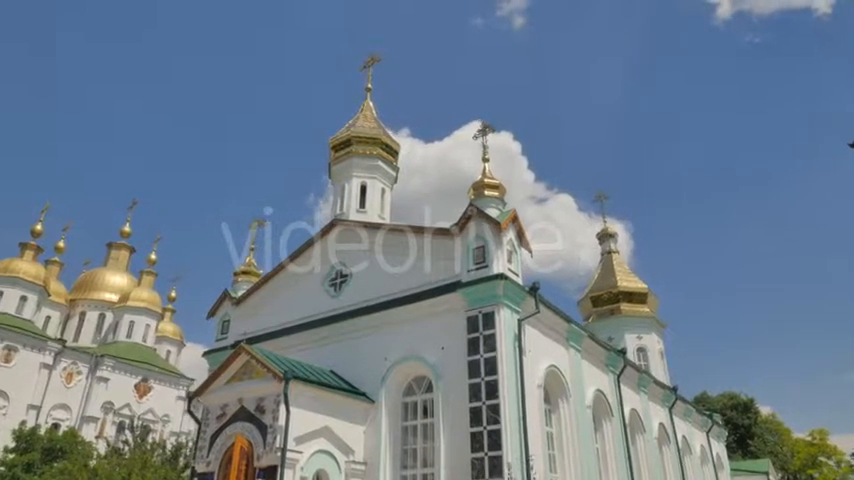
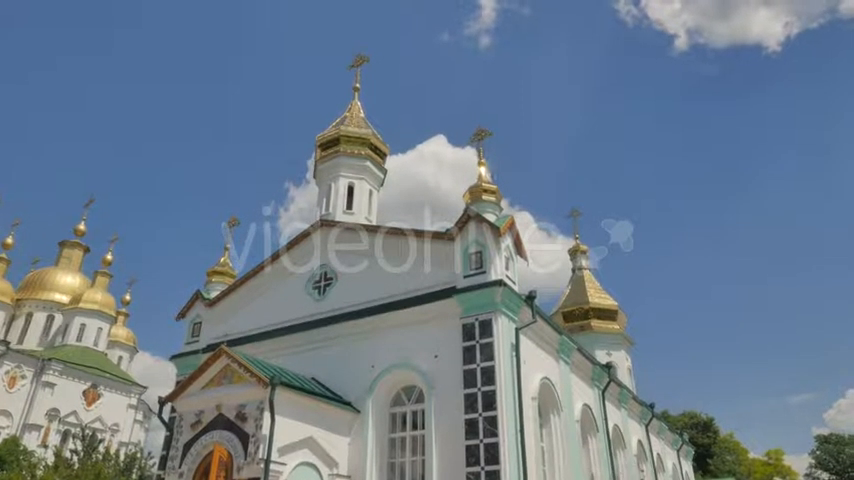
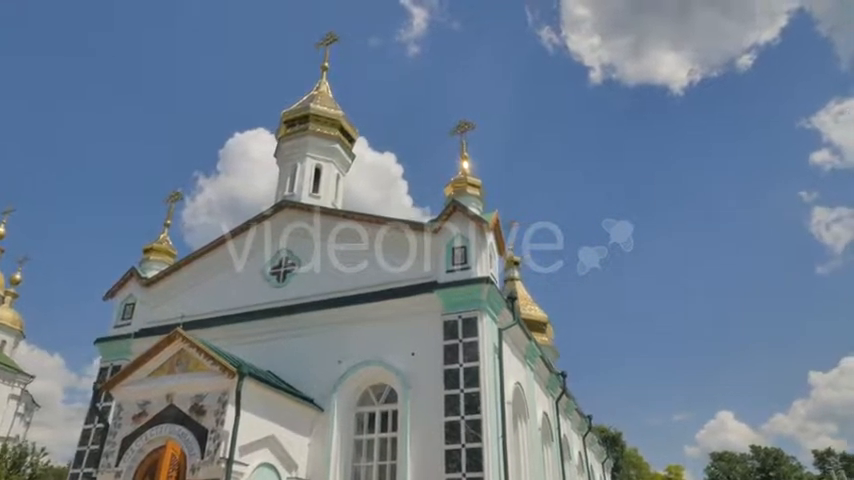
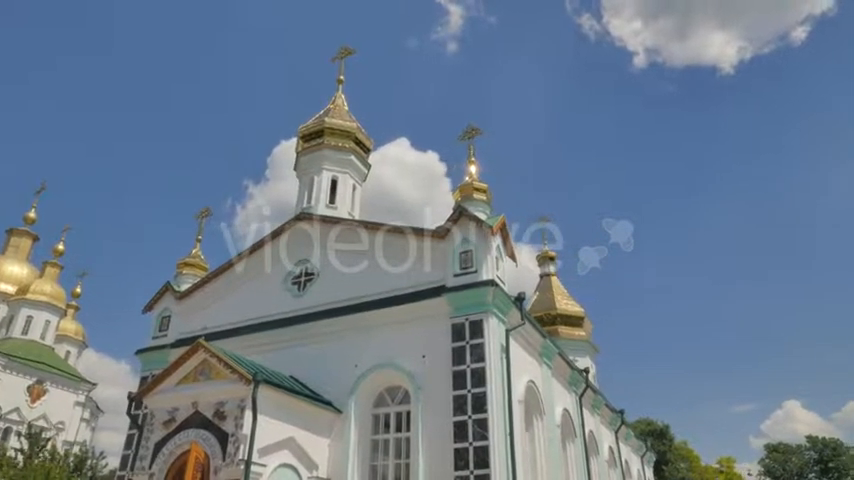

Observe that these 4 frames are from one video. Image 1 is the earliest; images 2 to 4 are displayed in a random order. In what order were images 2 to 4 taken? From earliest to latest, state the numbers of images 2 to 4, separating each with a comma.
2, 4, 3
